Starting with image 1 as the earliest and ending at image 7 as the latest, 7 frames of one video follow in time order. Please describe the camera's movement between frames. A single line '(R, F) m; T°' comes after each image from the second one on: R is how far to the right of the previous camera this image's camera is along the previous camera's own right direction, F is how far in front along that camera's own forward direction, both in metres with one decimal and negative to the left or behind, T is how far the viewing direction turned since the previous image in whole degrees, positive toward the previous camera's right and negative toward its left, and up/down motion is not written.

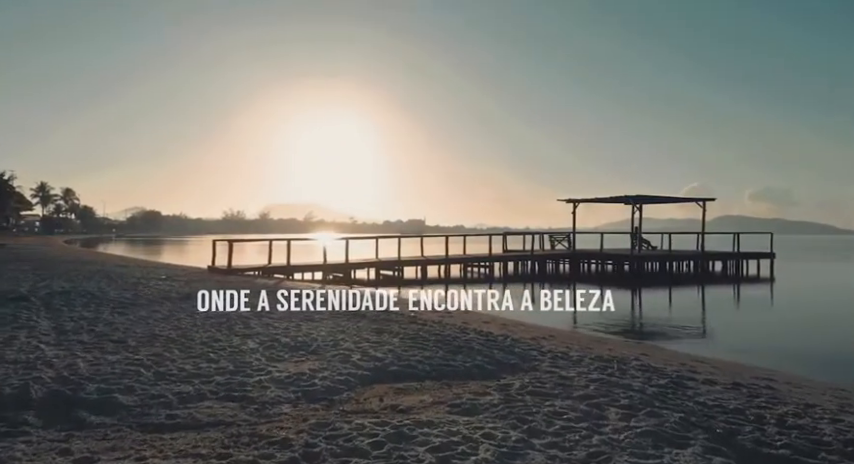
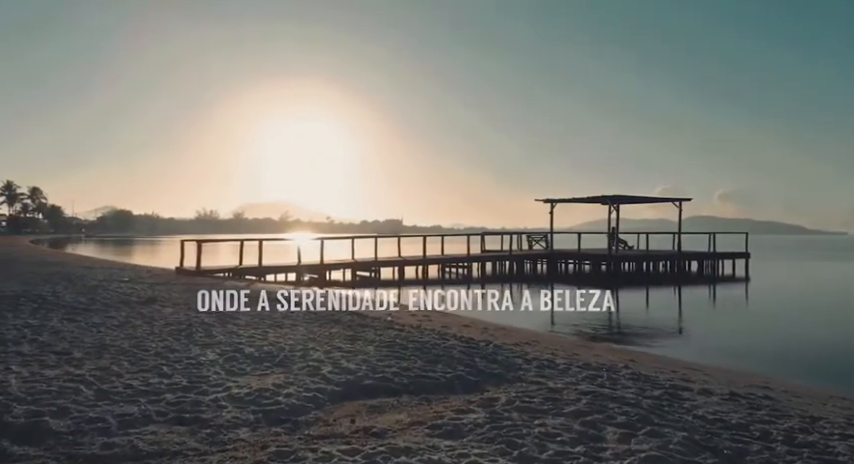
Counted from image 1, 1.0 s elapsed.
(0.0, +0.7) m; +2°
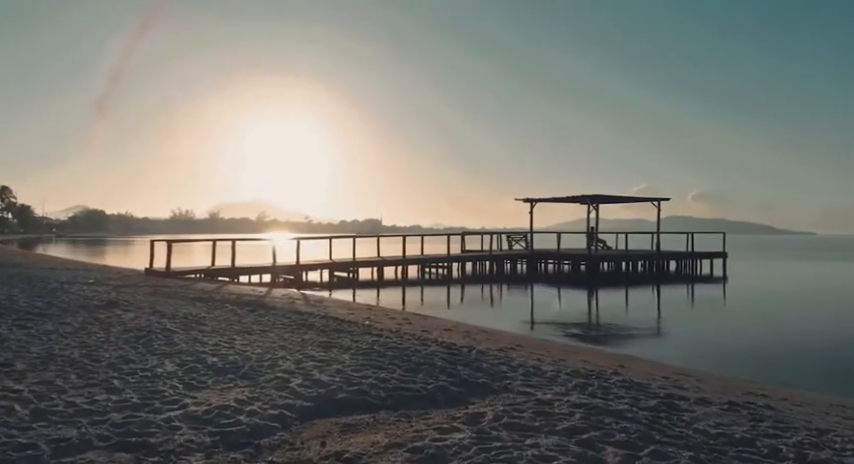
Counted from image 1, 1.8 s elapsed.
(0.0, +0.6) m; +2°
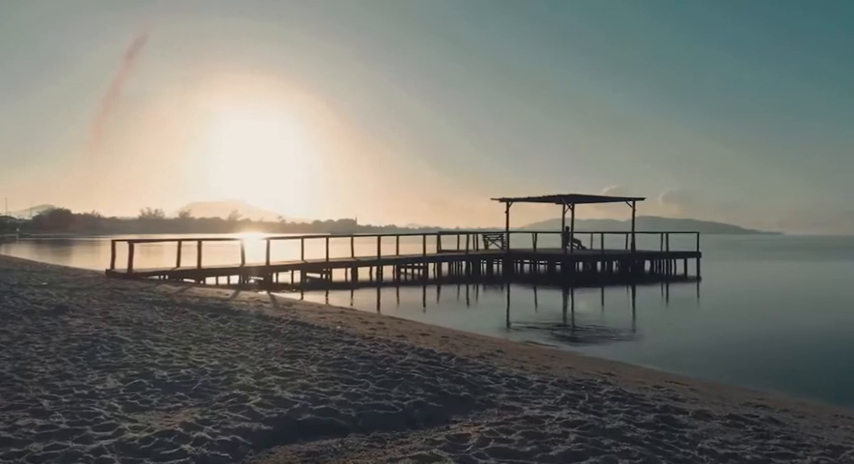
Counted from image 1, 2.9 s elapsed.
(0.0, +0.7) m; +2°
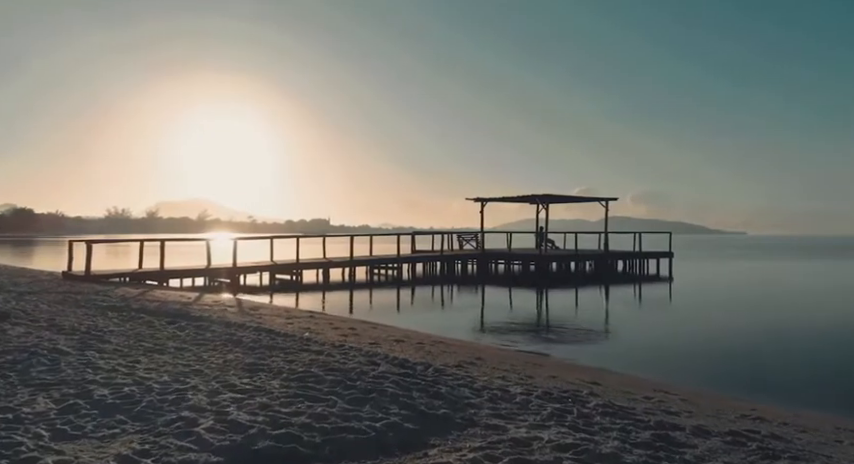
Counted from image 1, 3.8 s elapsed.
(0.0, +0.6) m; +2°
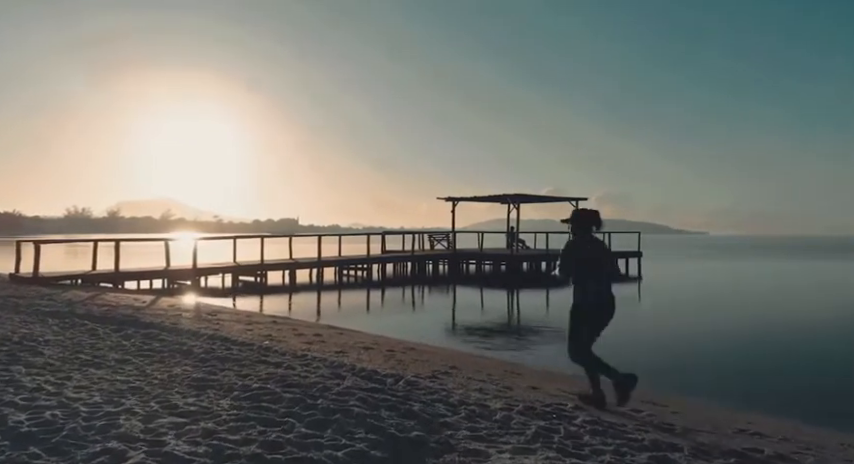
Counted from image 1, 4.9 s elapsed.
(0.0, +0.7) m; +3°
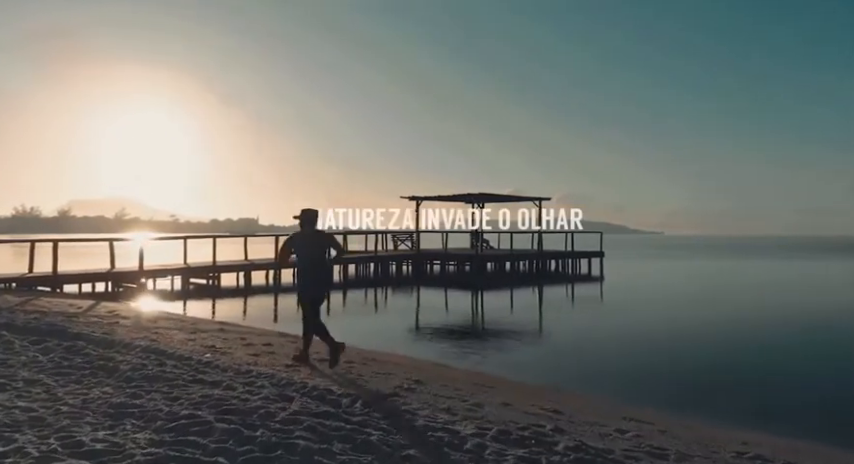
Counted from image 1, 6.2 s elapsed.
(0.0, +0.9) m; +3°
